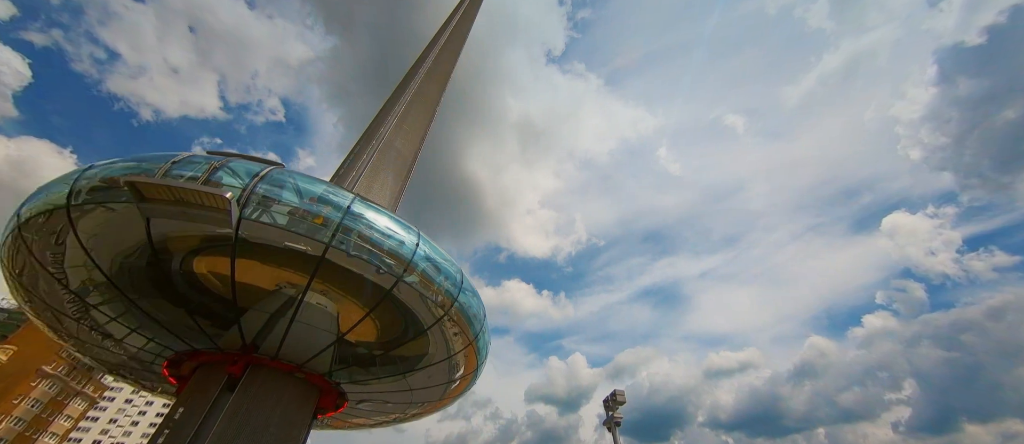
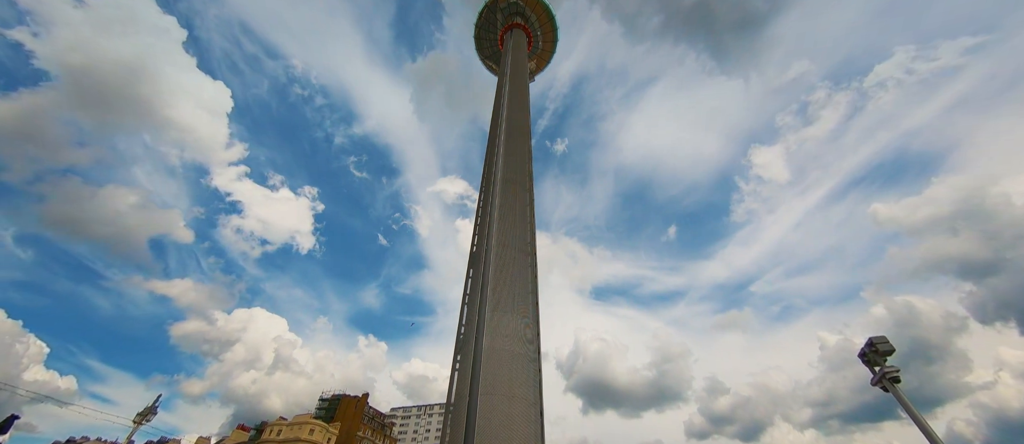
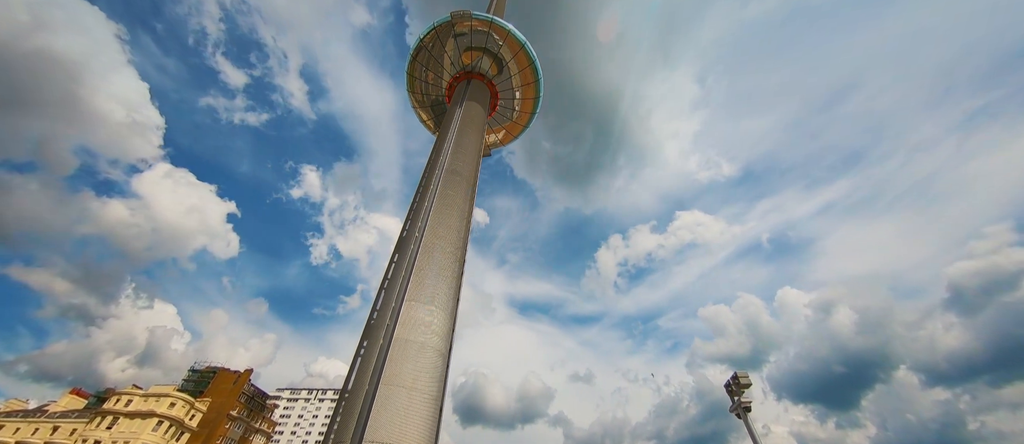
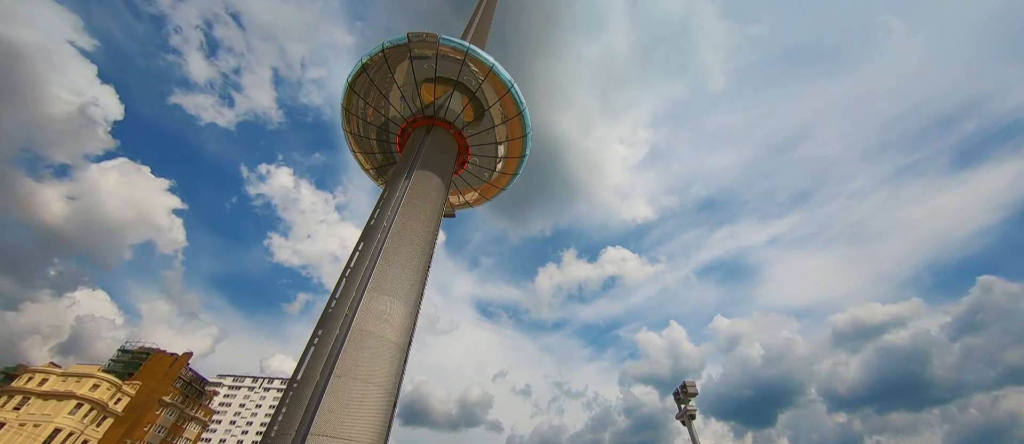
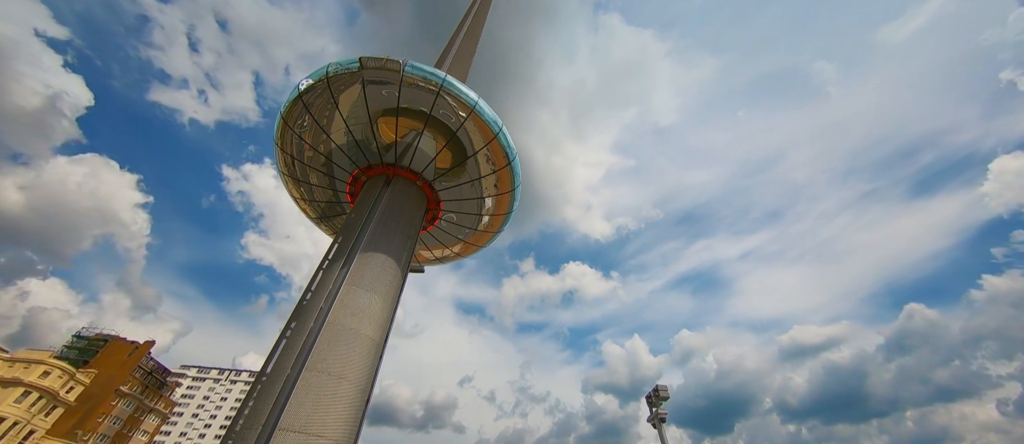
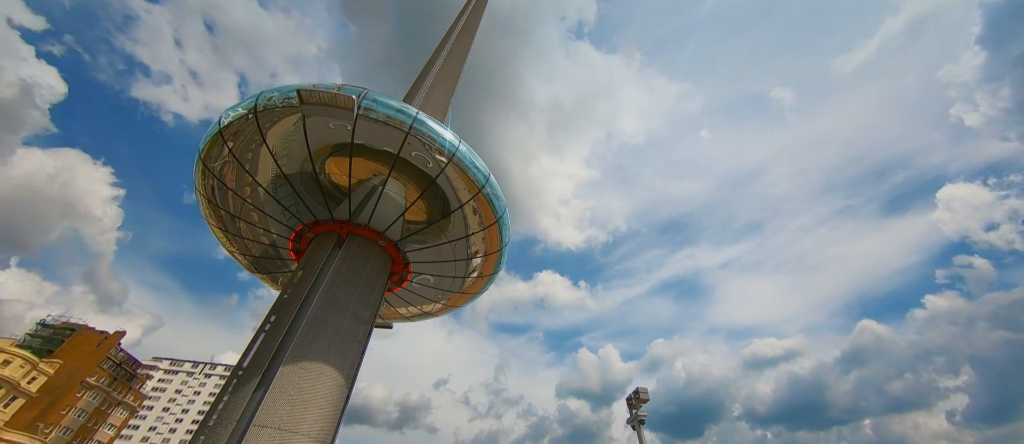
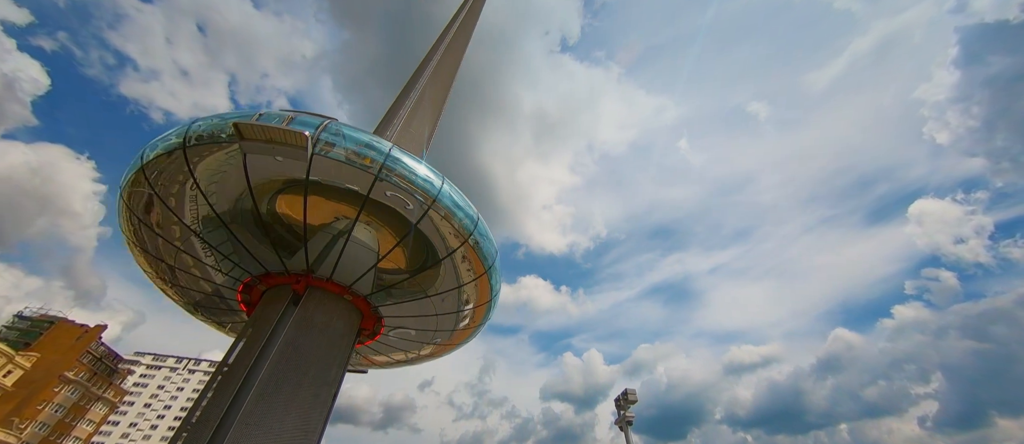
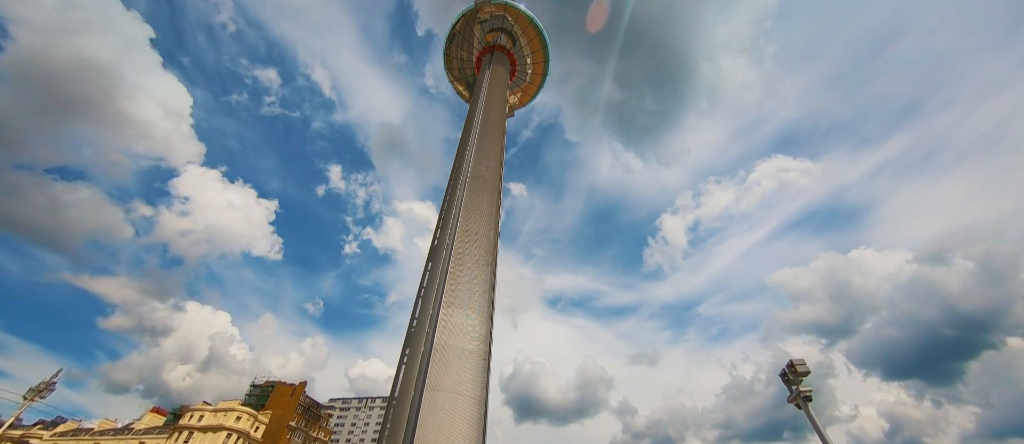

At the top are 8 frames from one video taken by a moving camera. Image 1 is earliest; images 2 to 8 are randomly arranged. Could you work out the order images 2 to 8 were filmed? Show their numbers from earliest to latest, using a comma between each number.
7, 6, 5, 4, 3, 8, 2
